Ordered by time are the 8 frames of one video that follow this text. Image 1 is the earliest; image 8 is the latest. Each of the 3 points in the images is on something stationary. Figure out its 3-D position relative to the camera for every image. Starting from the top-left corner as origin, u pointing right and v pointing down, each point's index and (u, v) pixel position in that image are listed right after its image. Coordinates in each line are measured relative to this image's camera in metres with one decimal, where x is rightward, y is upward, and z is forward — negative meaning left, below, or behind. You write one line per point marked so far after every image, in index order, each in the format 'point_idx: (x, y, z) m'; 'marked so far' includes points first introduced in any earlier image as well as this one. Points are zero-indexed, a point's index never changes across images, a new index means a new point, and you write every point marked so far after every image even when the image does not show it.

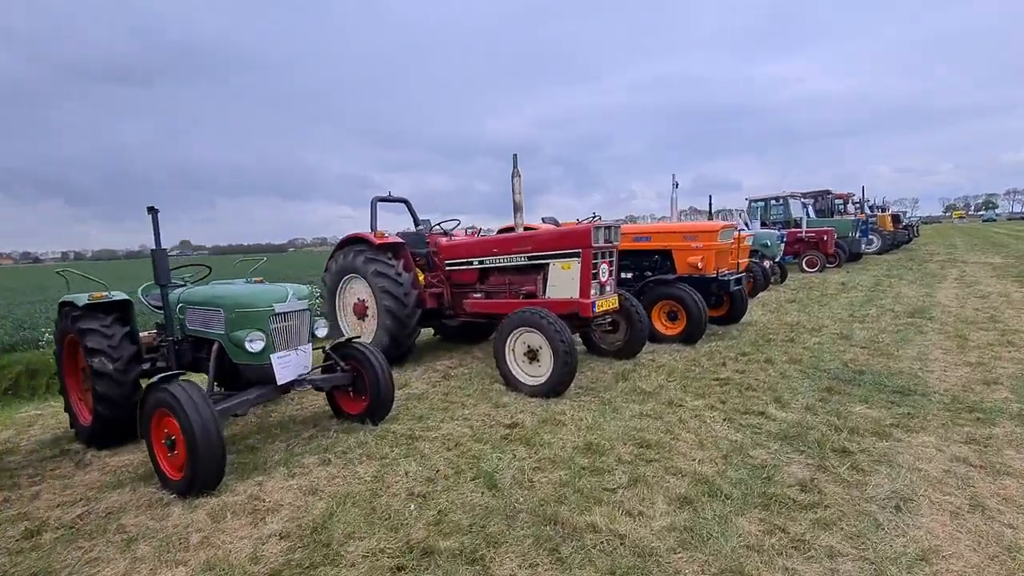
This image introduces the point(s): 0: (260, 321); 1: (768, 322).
0: (-1.6, -0.2, +3.0) m
1: (+3.5, -0.5, +6.8) m
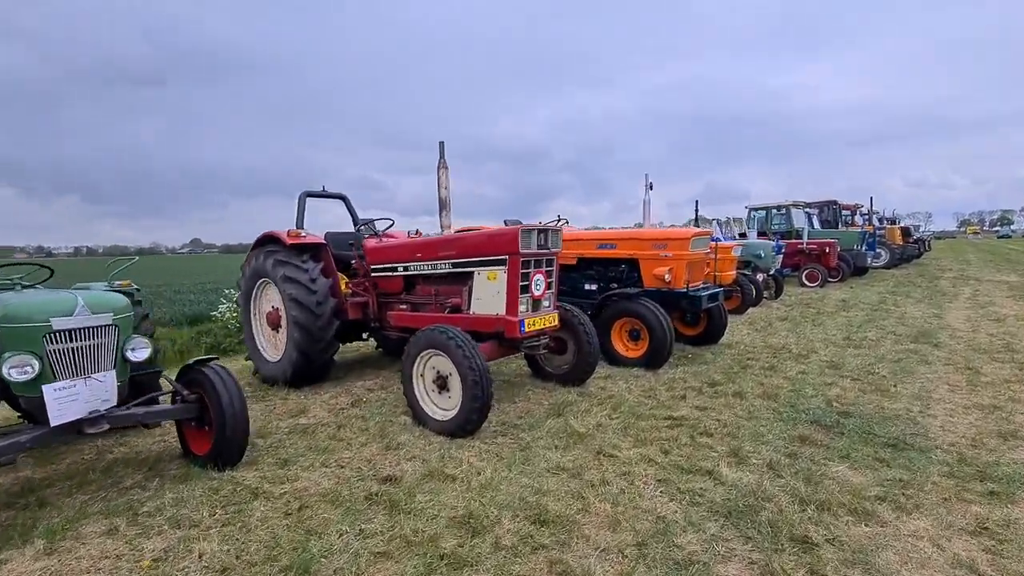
0: (-2.3, -0.2, +2.3) m
1: (+2.9, -0.7, +6.0) m
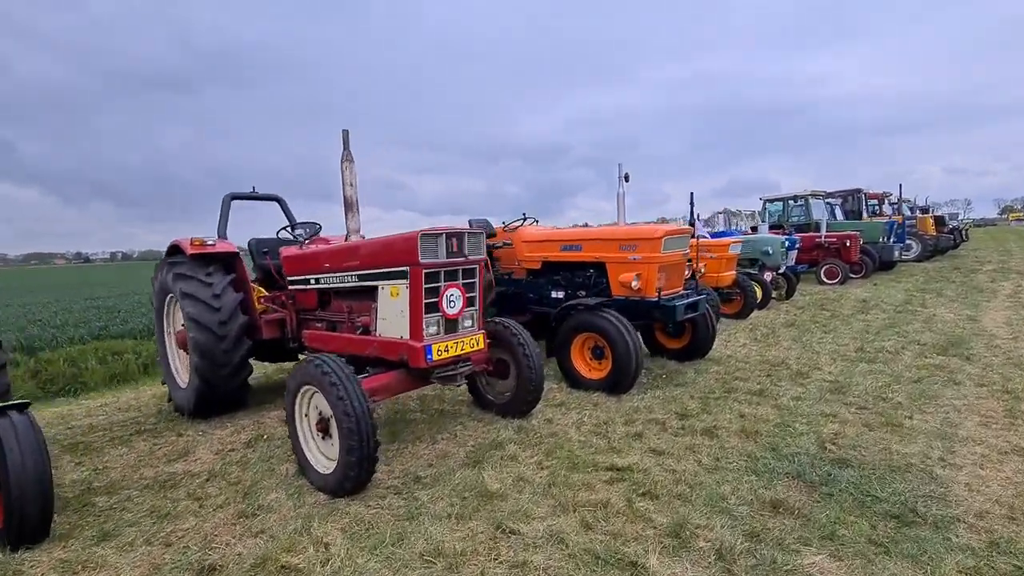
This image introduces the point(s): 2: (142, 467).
0: (-2.9, -0.4, +1.7) m
1: (+2.4, -0.7, +5.2) m
2: (-2.4, -1.2, +3.2) m
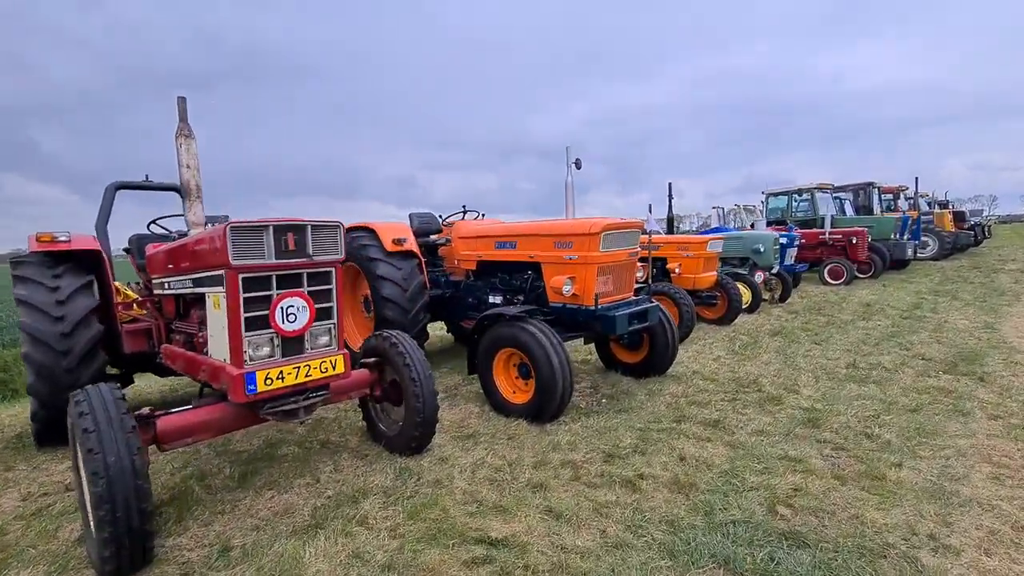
0: (-3.6, -0.5, +1.1) m
1: (+1.8, -0.8, +4.4) m
2: (-3.1, -1.2, +2.6) m
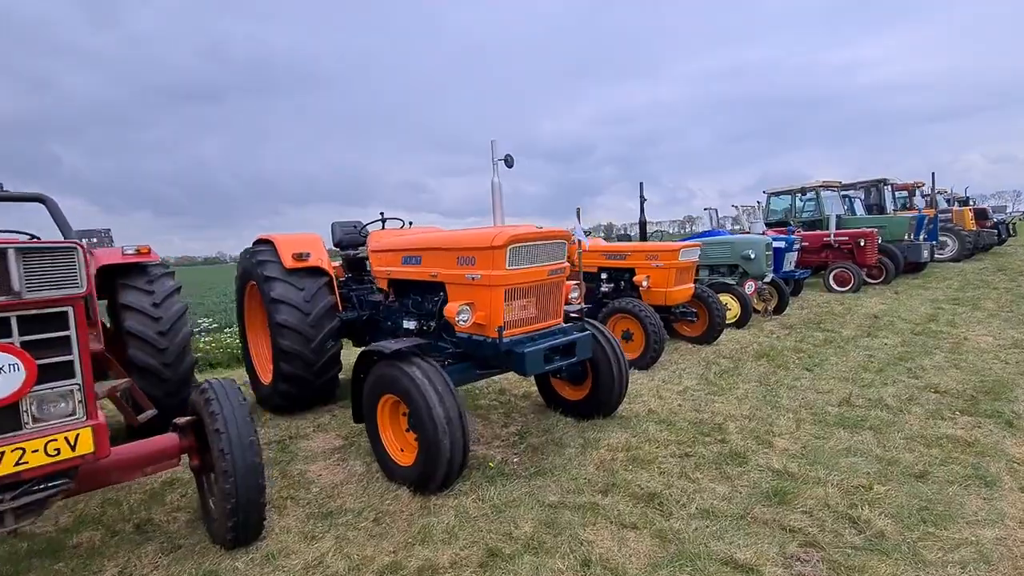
0: (-4.4, -0.6, +0.4) m
1: (+1.2, -0.9, +3.6) m
2: (-3.8, -1.4, +1.9) m
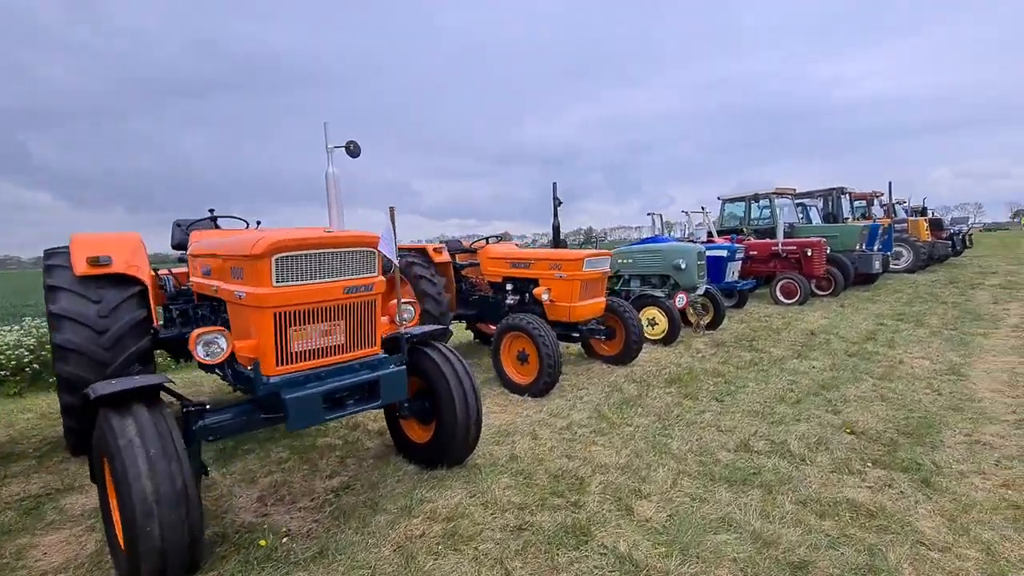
0: (-5.2, -0.7, -0.5) m
1: (+0.1, -1.0, +2.9) m
2: (-4.8, -1.5, +1.1) m
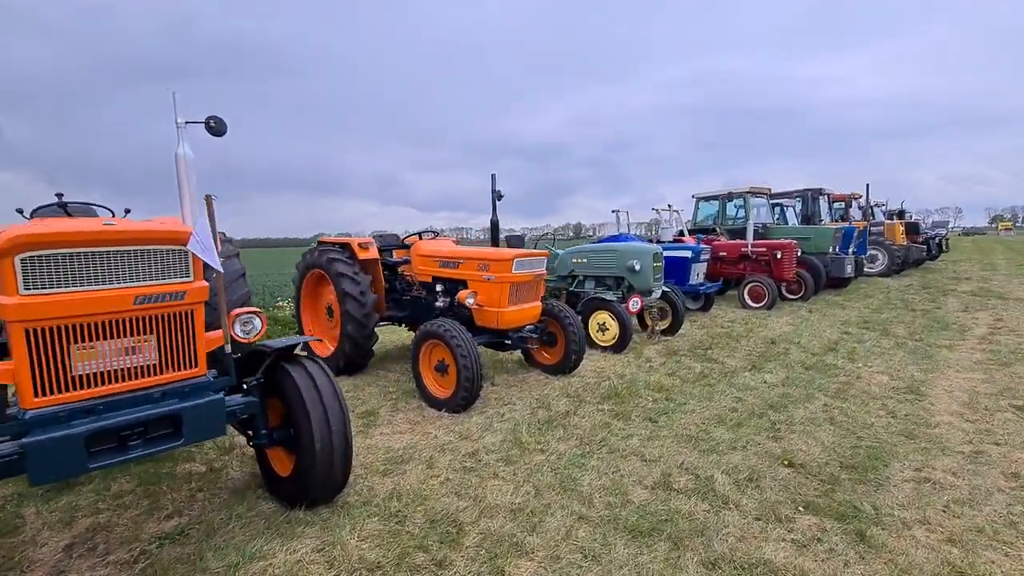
0: (-5.8, -0.7, -1.0) m
1: (-0.5, -1.1, +2.5) m
2: (-5.3, -1.4, +0.5) m
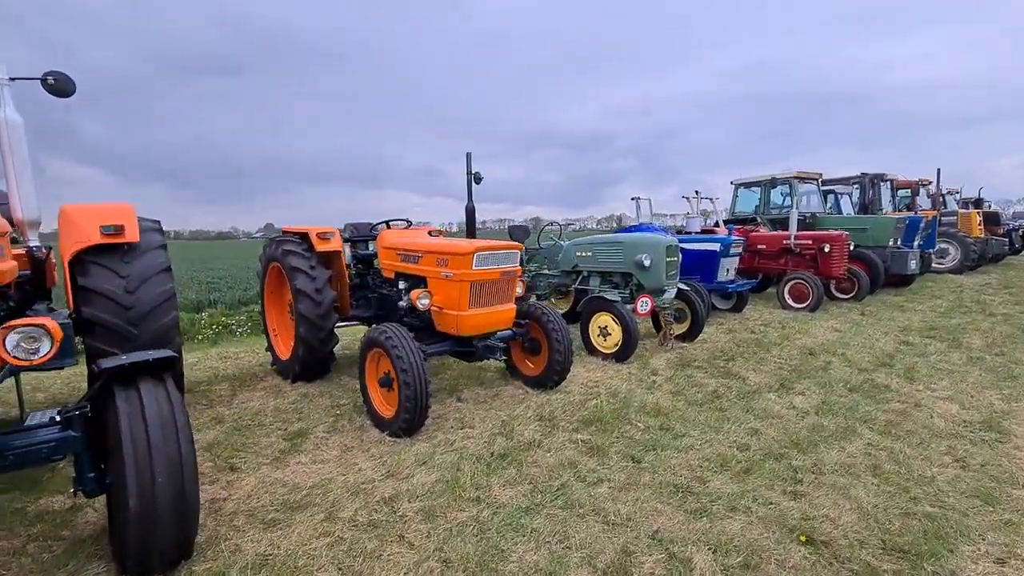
0: (-6.4, -0.7, -1.2) m
1: (-0.9, -1.1, +1.9) m
2: (-5.9, -1.4, +0.3) m
